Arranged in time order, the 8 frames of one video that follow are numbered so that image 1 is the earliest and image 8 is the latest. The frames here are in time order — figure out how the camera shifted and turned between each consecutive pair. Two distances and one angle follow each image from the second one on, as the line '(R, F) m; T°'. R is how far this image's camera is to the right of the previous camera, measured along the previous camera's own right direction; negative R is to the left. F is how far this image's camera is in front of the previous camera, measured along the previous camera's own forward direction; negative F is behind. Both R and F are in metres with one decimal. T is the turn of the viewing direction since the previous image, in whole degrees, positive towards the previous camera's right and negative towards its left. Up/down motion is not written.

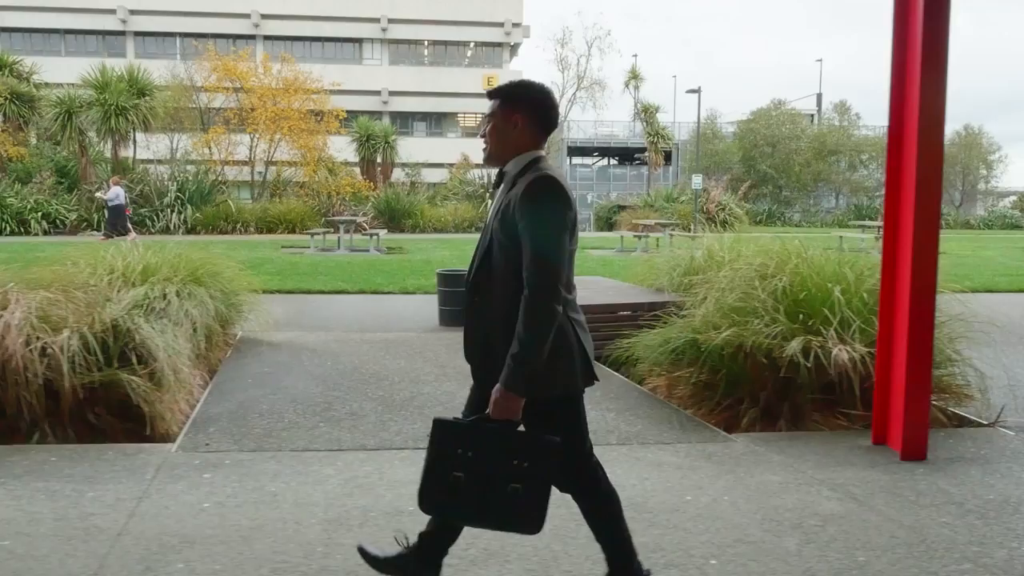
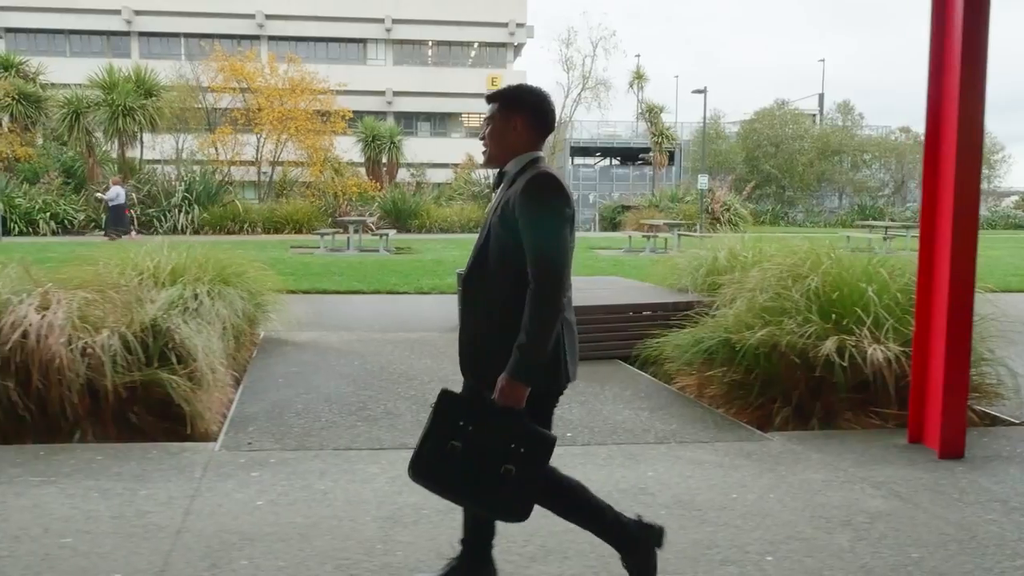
(-0.2, 0.0) m; 0°
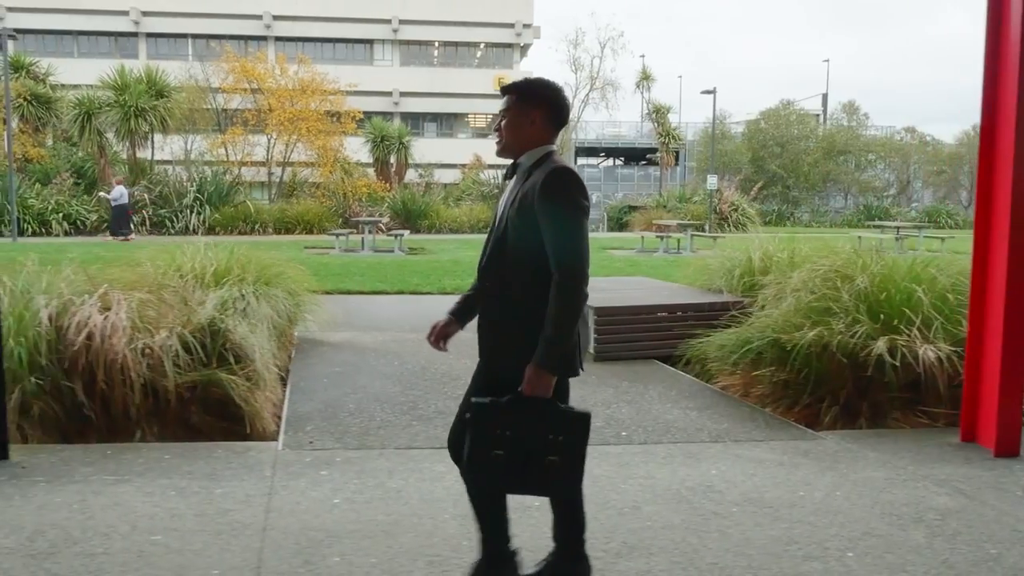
(-0.3, -0.1) m; 0°
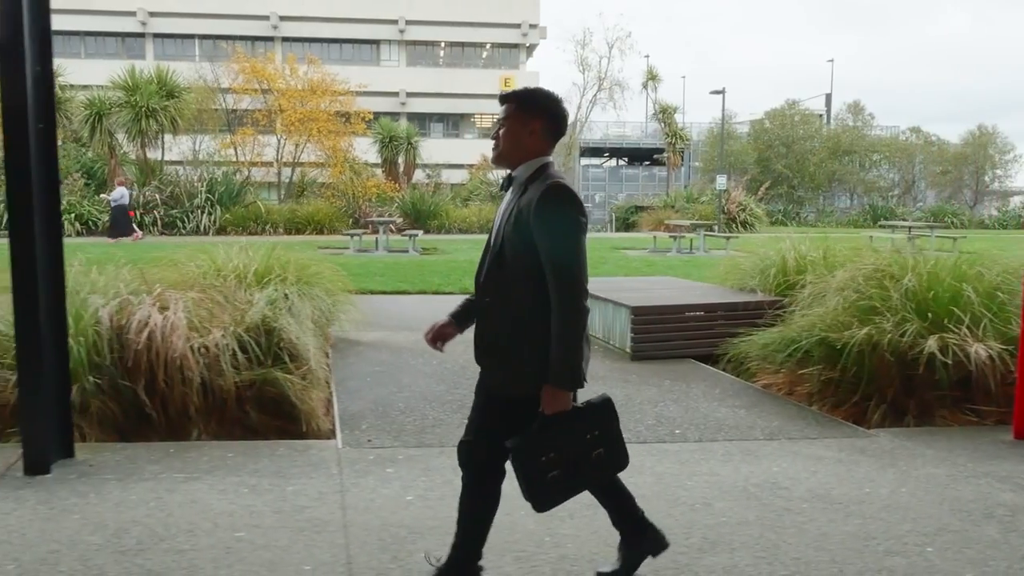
(-0.3, 0.0) m; 0°
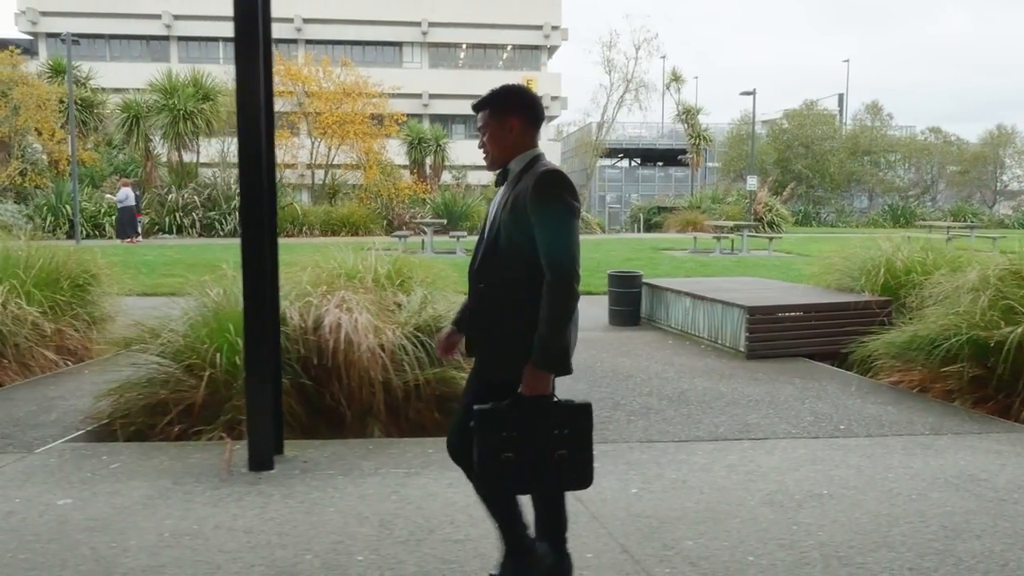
(-1.1, -0.2) m; 0°
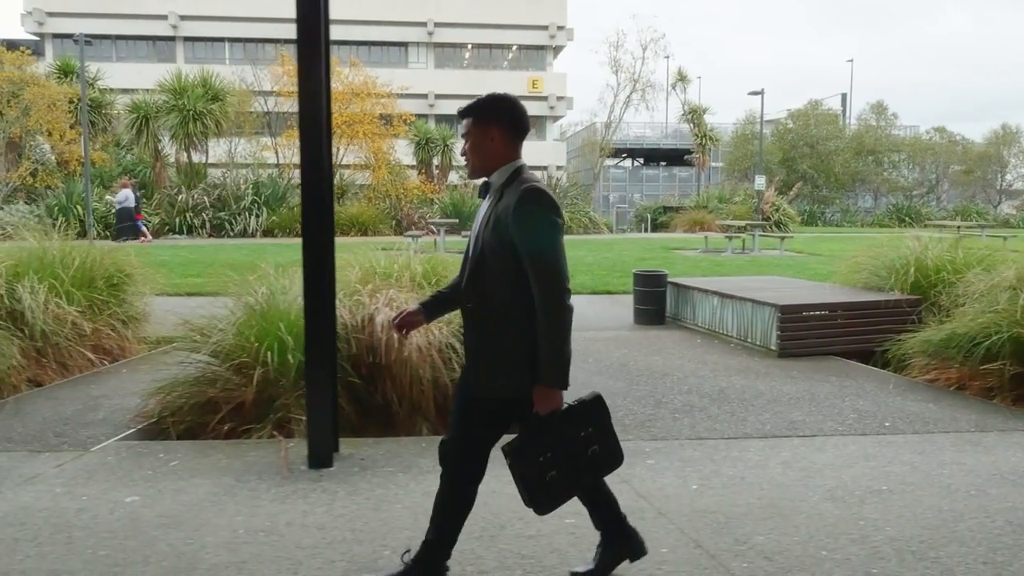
(-0.3, 0.0) m; 0°
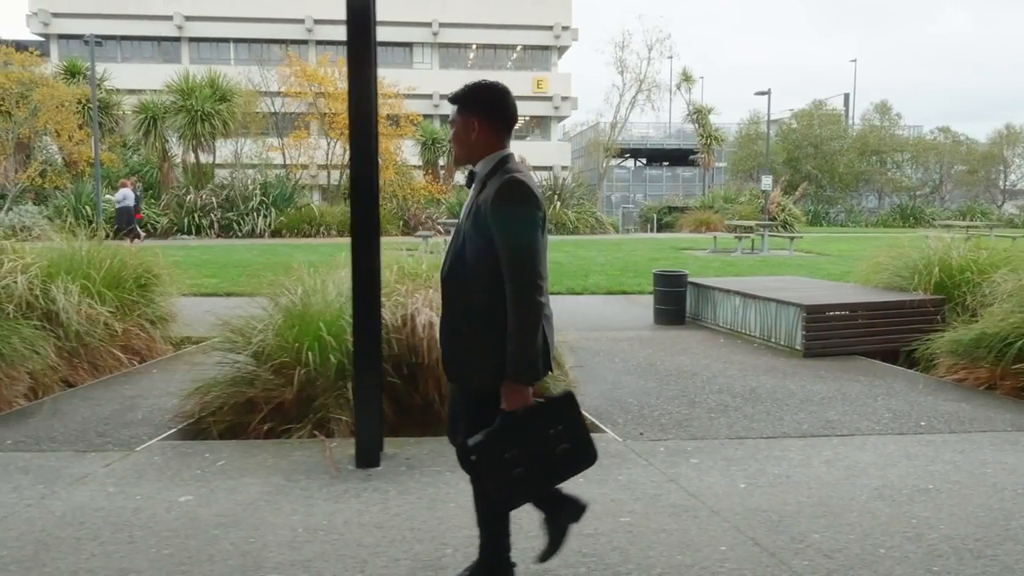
(-0.2, 0.0) m; 0°
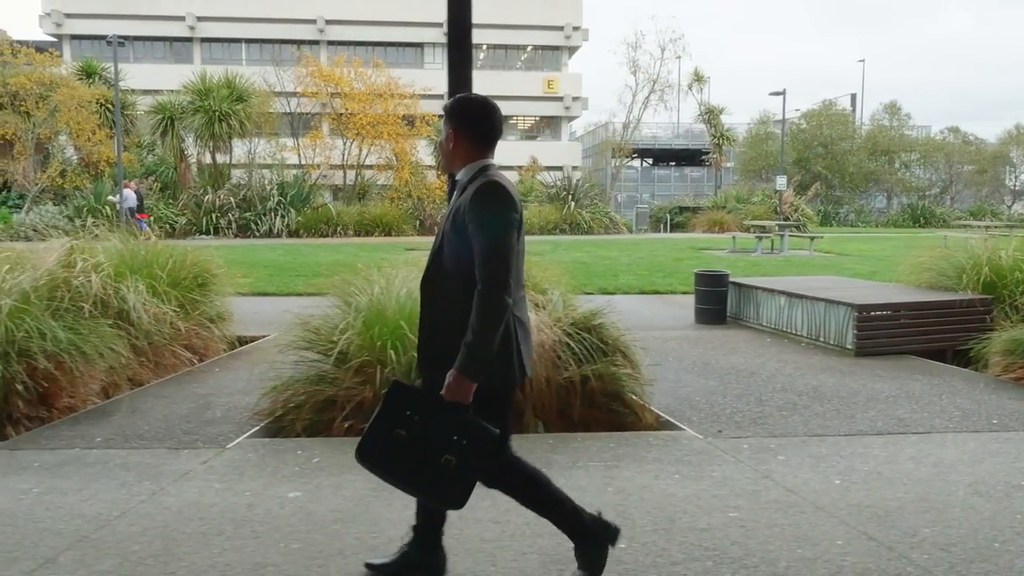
(-0.5, -0.1) m; 0°
